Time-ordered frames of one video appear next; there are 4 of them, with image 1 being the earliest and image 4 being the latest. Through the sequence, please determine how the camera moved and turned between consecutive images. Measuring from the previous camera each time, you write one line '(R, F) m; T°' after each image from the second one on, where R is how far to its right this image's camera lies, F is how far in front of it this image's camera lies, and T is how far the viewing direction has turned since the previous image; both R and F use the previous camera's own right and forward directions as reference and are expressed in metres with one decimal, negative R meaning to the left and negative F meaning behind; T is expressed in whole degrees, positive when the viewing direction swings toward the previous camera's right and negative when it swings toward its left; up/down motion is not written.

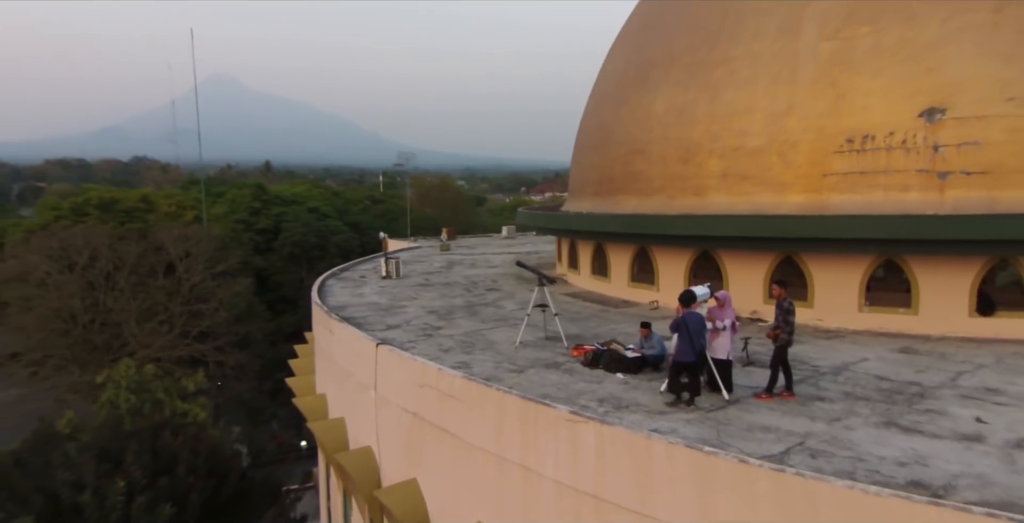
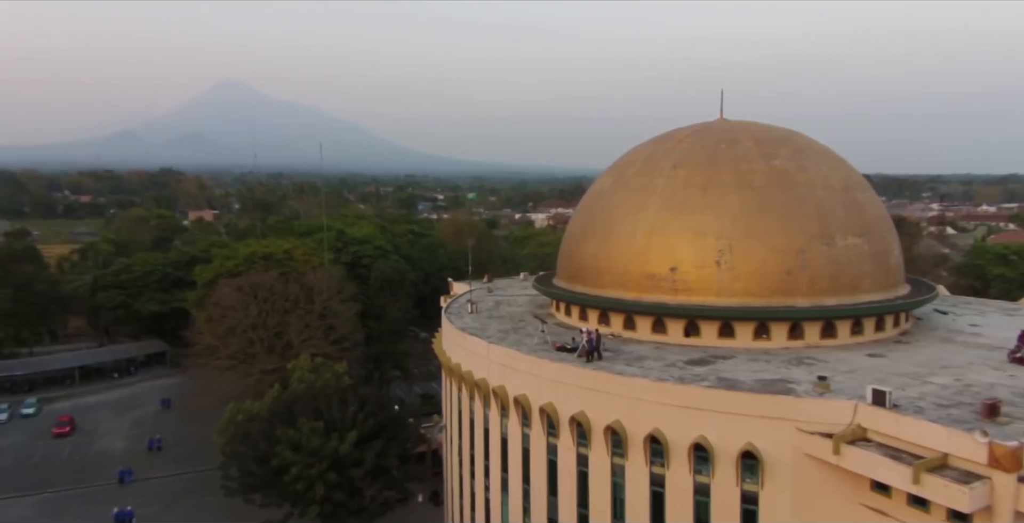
(-0.5, -12.6) m; -1°
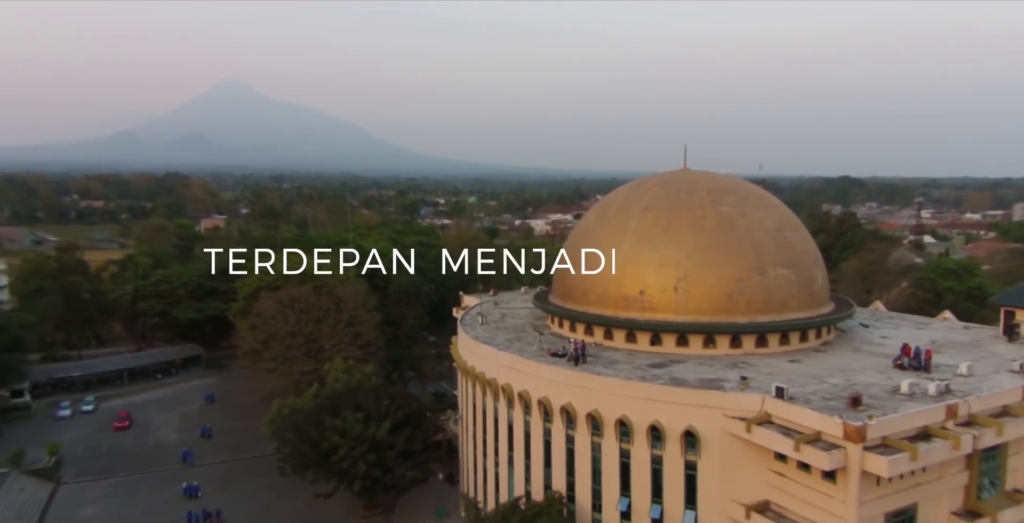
(-0.2, -5.3) m; 0°
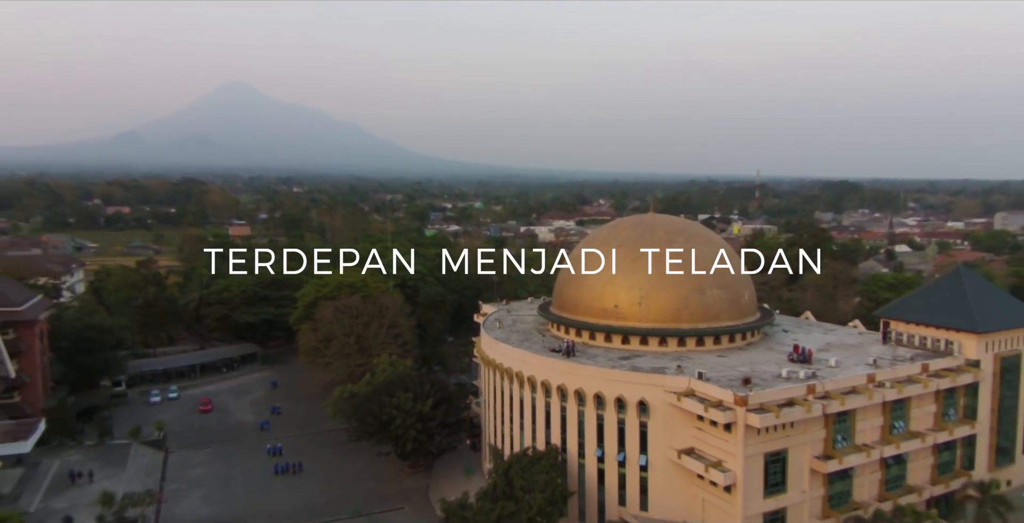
(-0.4, -9.7) m; 0°
